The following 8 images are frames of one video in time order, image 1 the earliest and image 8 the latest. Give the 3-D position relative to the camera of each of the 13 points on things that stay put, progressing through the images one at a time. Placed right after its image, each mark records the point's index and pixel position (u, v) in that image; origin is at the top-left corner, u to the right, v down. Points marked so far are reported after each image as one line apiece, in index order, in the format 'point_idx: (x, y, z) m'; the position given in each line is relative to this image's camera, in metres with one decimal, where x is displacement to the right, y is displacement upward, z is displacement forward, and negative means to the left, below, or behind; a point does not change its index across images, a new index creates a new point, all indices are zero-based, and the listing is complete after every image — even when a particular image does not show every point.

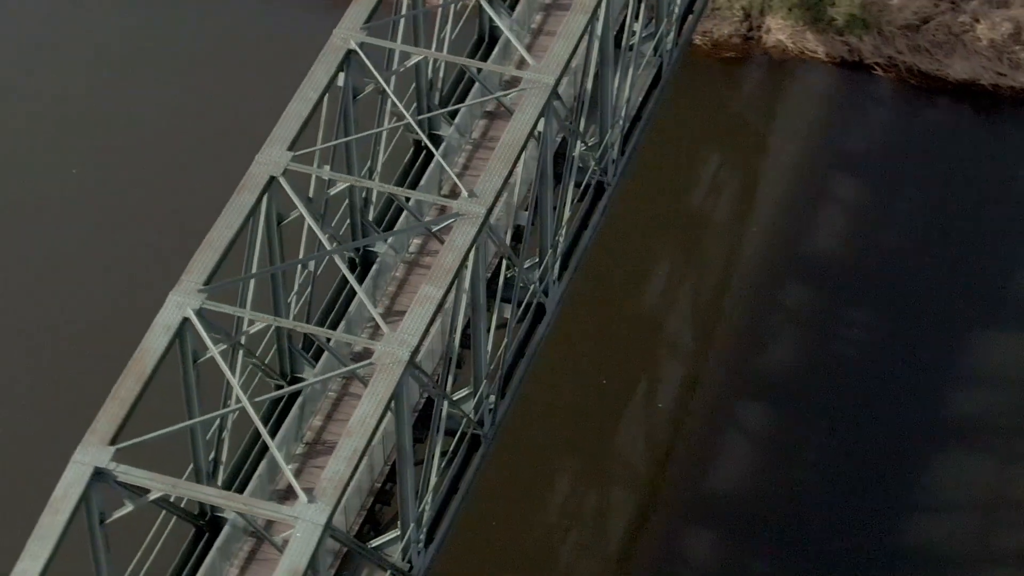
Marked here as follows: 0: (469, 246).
0: (-0.3, +0.2, +18.4) m
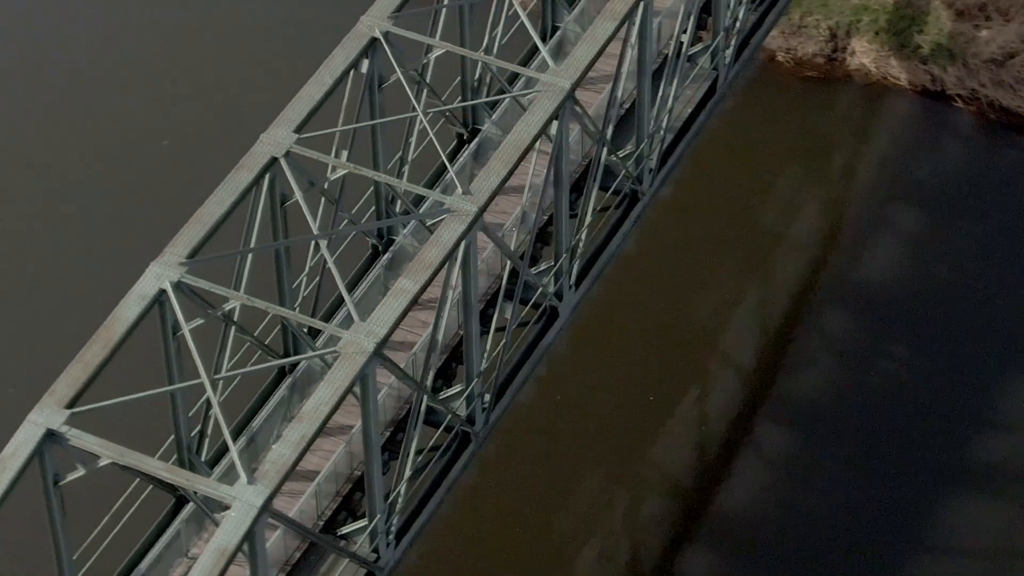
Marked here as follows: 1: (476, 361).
0: (-0.4, +0.3, +18.4) m
1: (-0.2, -0.5, +19.6) m
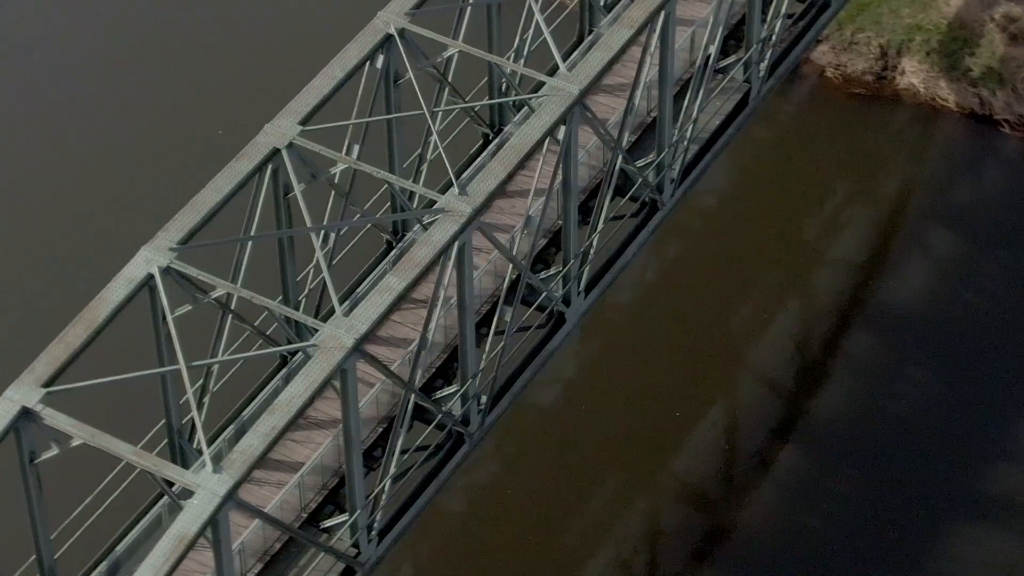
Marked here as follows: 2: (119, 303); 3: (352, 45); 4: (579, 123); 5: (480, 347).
0: (-0.4, +0.3, +18.3) m
1: (-0.3, -0.5, +19.5) m
2: (-2.4, -0.1, +18.1) m
3: (-1.1, +1.6, +19.8) m
4: (+0.5, +1.1, +19.8) m
5: (-0.2, -0.4, +19.5) m
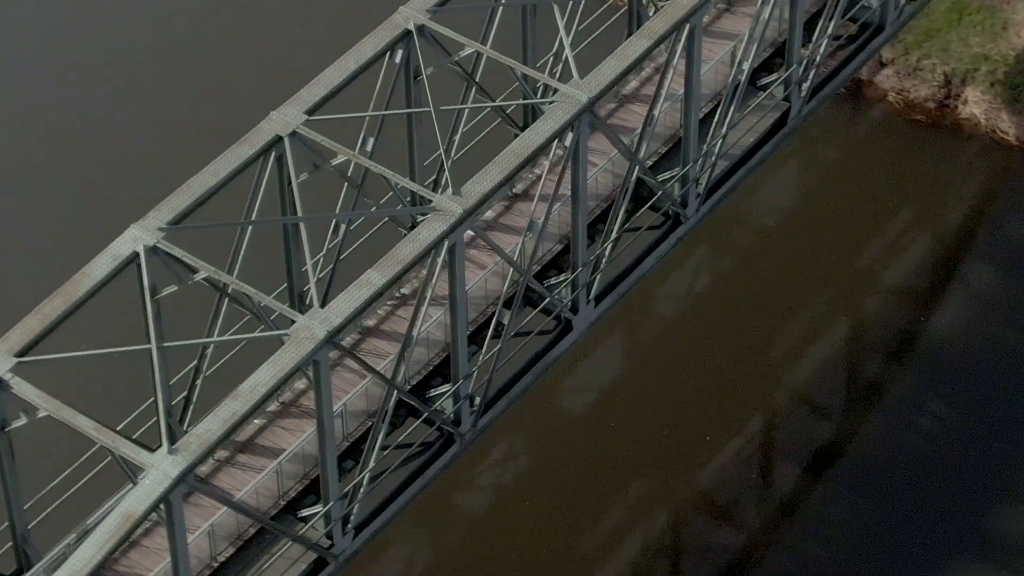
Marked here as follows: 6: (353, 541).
0: (-0.5, +0.3, +18.3) m
1: (-0.3, -0.5, +19.5) m
2: (-2.6, +0.1, +18.2) m
3: (-1.0, +1.7, +19.9) m
4: (+0.5, +1.1, +19.7) m
5: (-0.3, -0.4, +19.4) m
6: (-1.1, -1.7, +19.3) m
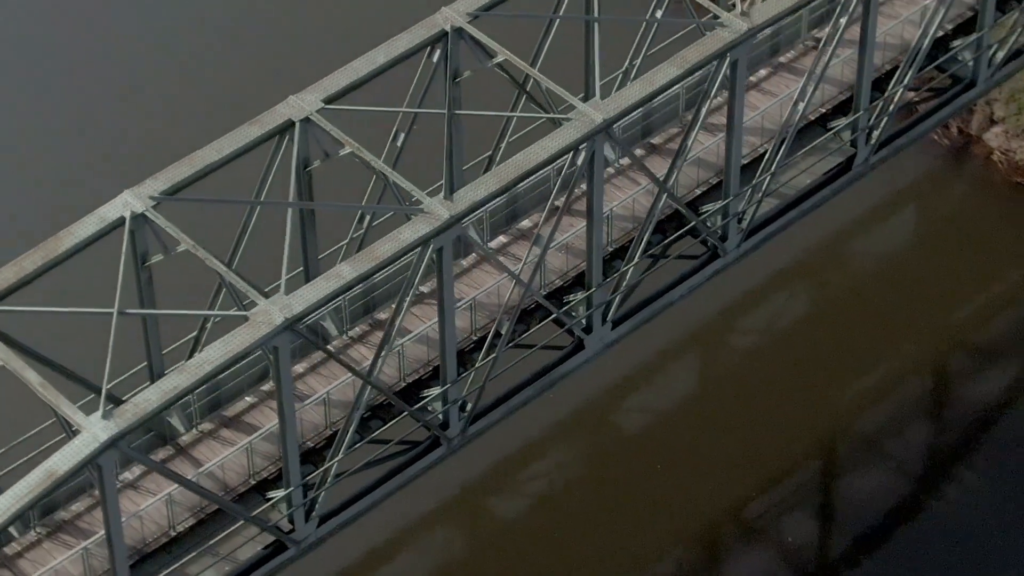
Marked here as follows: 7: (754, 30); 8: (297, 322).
0: (-0.6, +0.3, +18.3) m
1: (-0.4, -0.5, +19.5) m
2: (-2.7, +0.3, +18.5) m
3: (-0.7, +1.7, +19.9) m
4: (+0.6, +0.9, +19.5) m
5: (-0.3, -0.4, +19.4) m
6: (-1.3, -1.6, +19.4) m
7: (+1.6, +1.7, +19.8) m
8: (-1.3, -0.2, +18.0) m
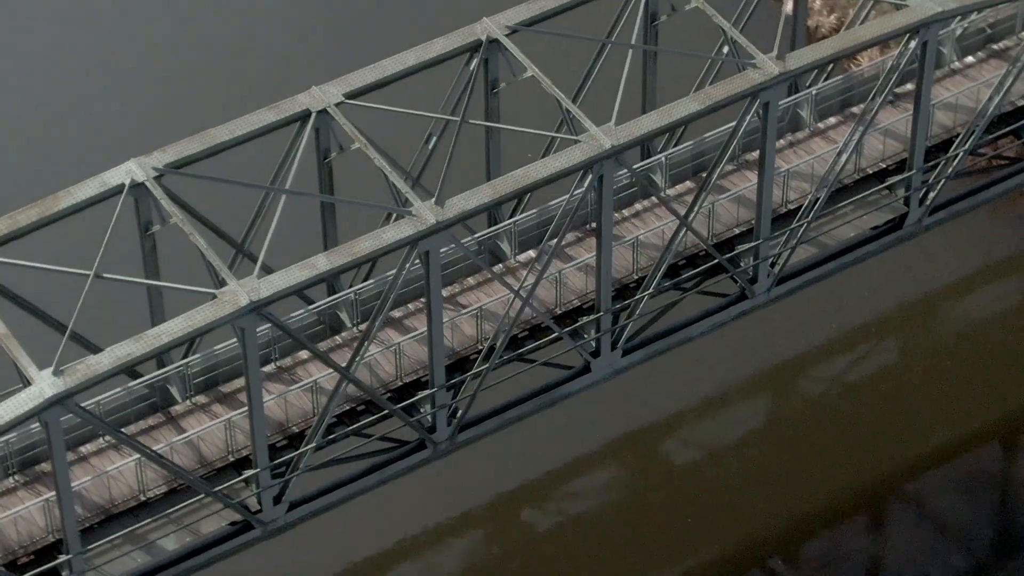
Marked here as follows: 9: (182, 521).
0: (-0.8, +0.3, +18.5) m
1: (-0.5, -0.6, +19.7) m
2: (-2.8, +0.6, +18.9) m
3: (-0.5, +1.7, +20.1) m
4: (+0.7, +0.7, +19.6) m
5: (-0.4, -0.5, +19.6) m
6: (-1.5, -1.5, +19.7) m
7: (+1.8, +1.4, +19.7) m
8: (-1.6, -0.1, +18.3) m
9: (-2.2, -1.5, +19.5) m
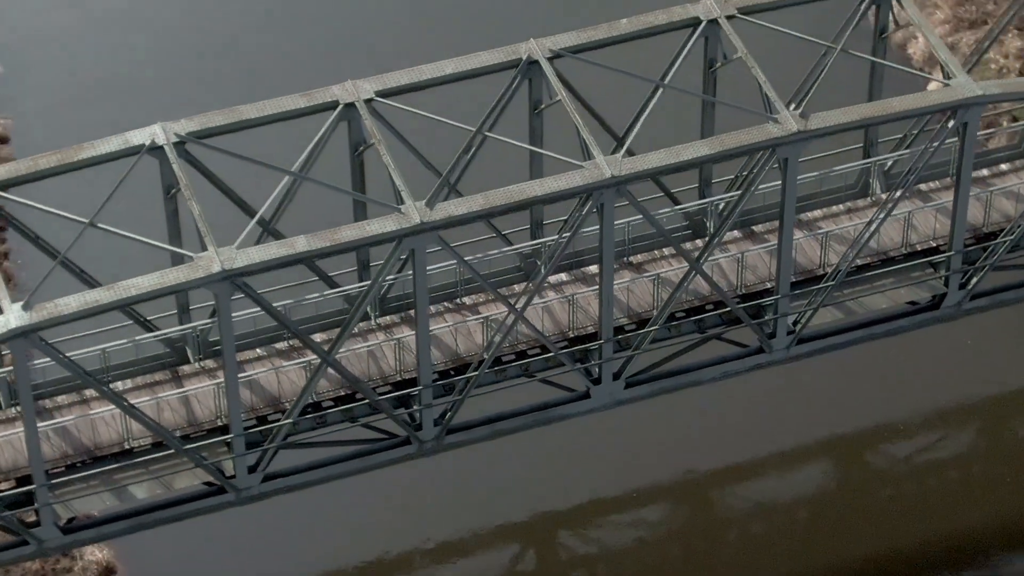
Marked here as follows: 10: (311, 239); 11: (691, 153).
0: (-1.0, +0.3, +19.2) m
1: (-0.6, -0.6, +20.2) m
2: (-2.8, +0.9, +19.9) m
3: (-0.2, +1.7, +20.7) m
4: (+0.7, +0.5, +20.0) m
5: (-0.6, -0.5, +20.1) m
6: (-1.8, -1.3, +20.4) m
7: (+2.0, +1.1, +19.9) m
8: (-1.8, +0.1, +19.1) m
9: (-2.5, -1.3, +20.3) m
10: (-1.3, +0.3, +19.3) m
11: (+1.2, +0.9, +19.9) m
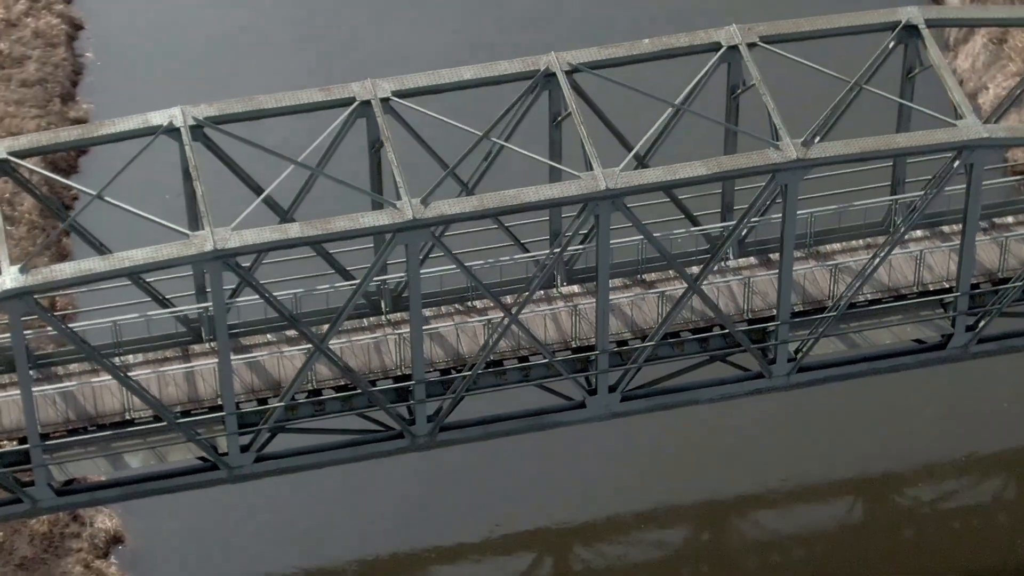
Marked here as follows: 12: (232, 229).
0: (-1.0, +0.4, +19.7) m
1: (-0.7, -0.5, +20.7) m
2: (-2.8, +1.1, +20.6) m
3: (0.0, +1.6, +21.2) m
4: (+0.7, +0.5, +20.4) m
5: (-0.6, -0.5, +20.6) m
6: (-1.9, -1.2, +21.0) m
7: (+2.0, +0.9, +20.2) m
8: (-1.9, +0.2, +19.7) m
9: (-2.6, -1.1, +20.9) m
10: (-1.4, +0.4, +19.8) m
11: (+1.2, +0.8, +20.2) m
12: (-1.9, +0.4, +19.8) m
